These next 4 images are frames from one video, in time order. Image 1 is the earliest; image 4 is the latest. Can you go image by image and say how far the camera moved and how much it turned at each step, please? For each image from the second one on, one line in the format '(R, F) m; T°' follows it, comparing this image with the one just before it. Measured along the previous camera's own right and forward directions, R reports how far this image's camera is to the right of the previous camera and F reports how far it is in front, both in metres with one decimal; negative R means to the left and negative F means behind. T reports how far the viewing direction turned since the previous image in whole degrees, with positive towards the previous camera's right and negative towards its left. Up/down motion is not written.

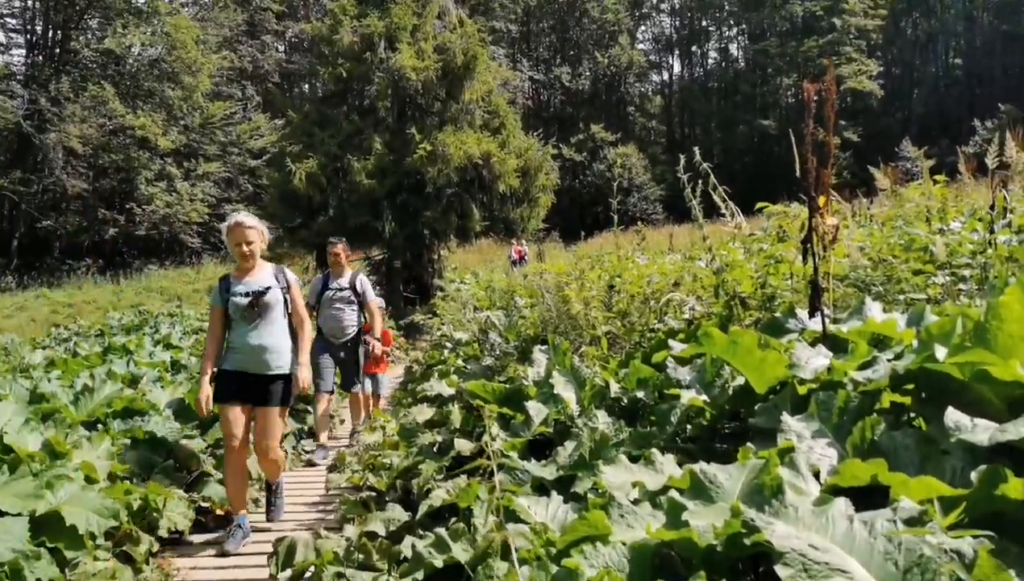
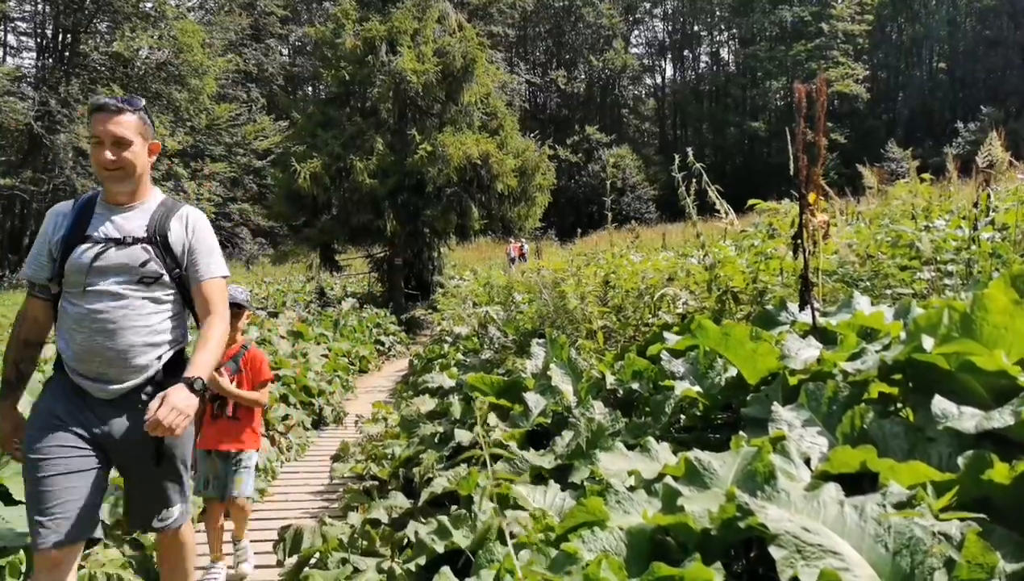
(0.0, -0.1) m; +1°
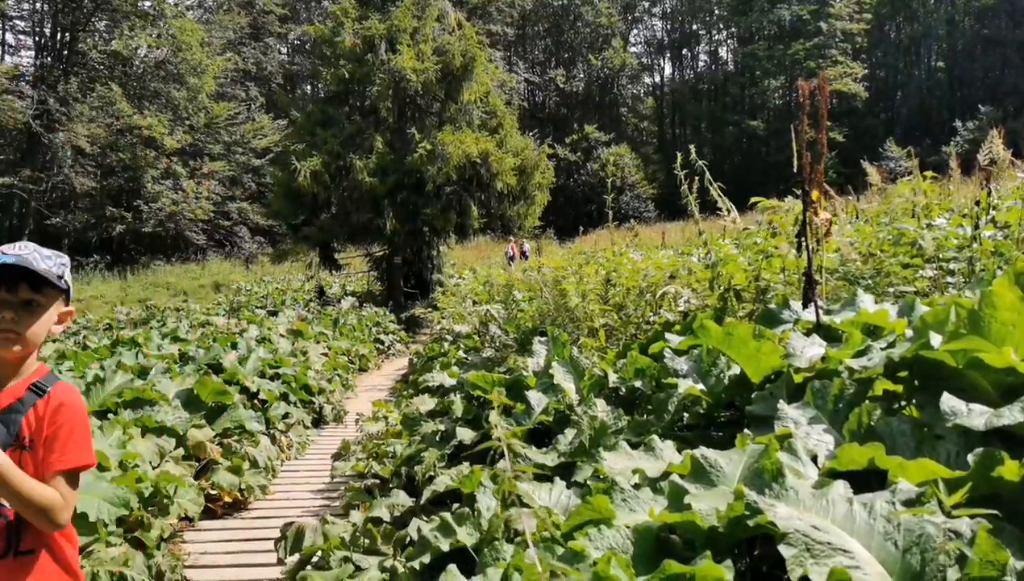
(0.0, 0.0) m; 0°
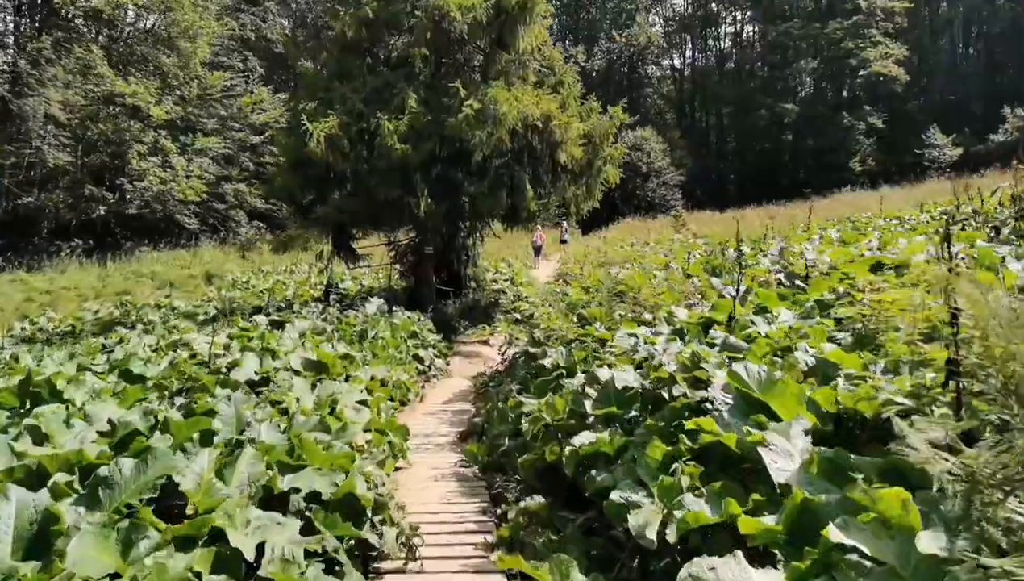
(-1.2, +3.4) m; 0°
